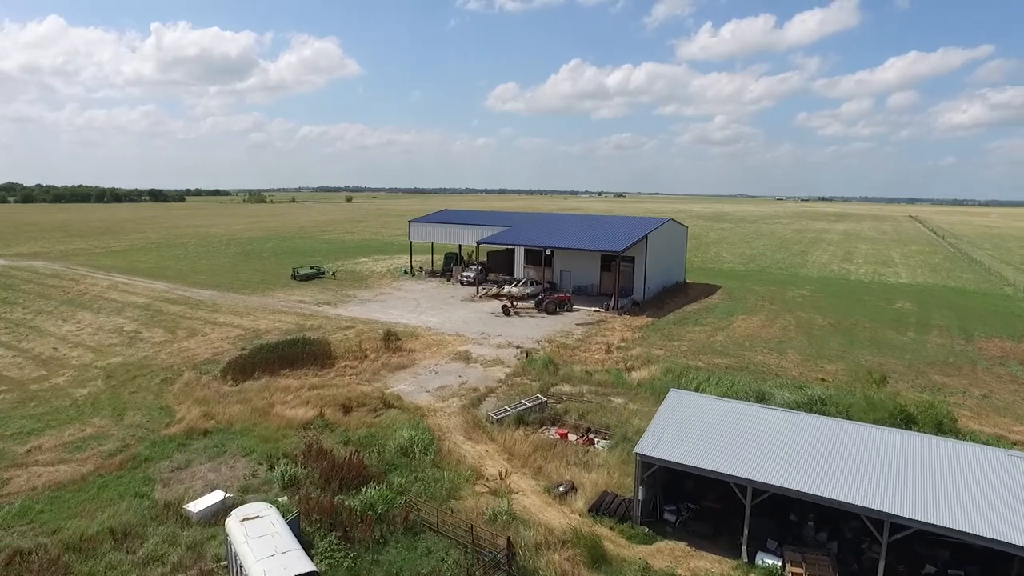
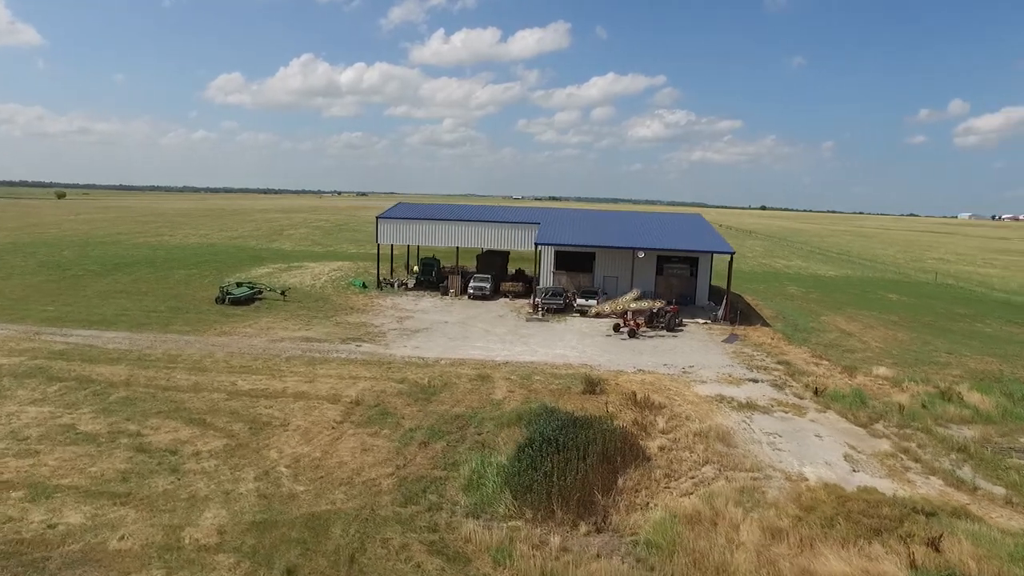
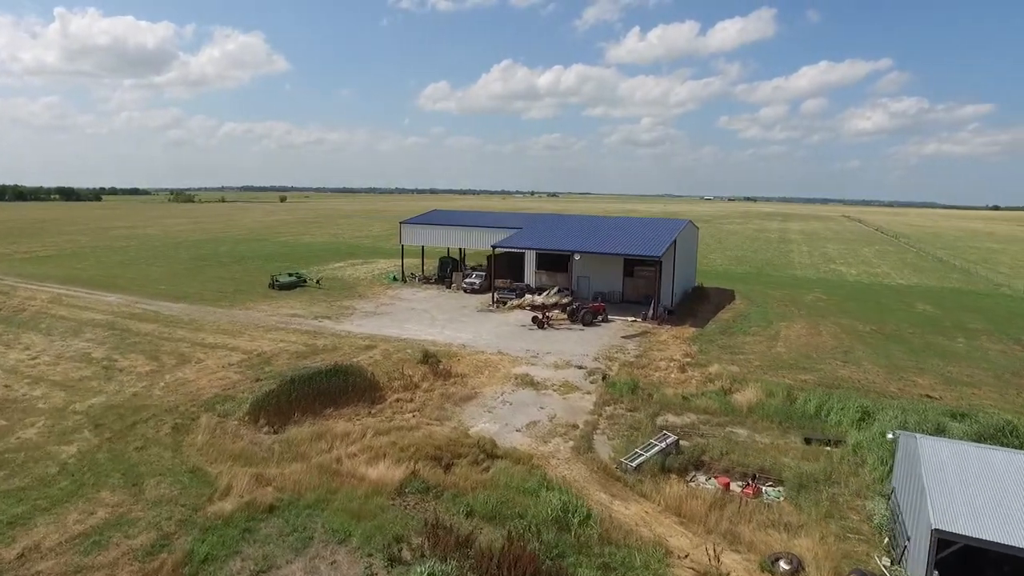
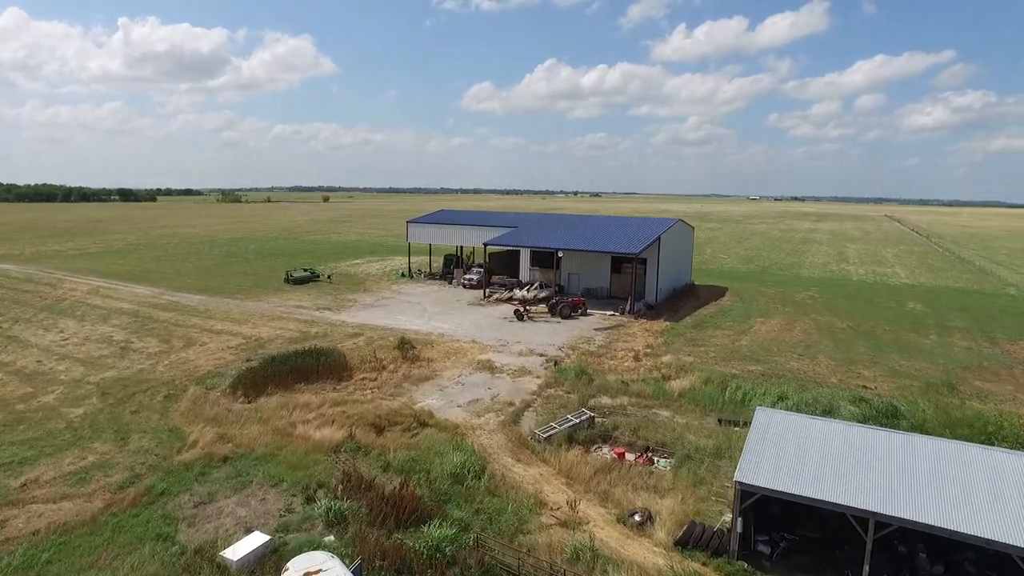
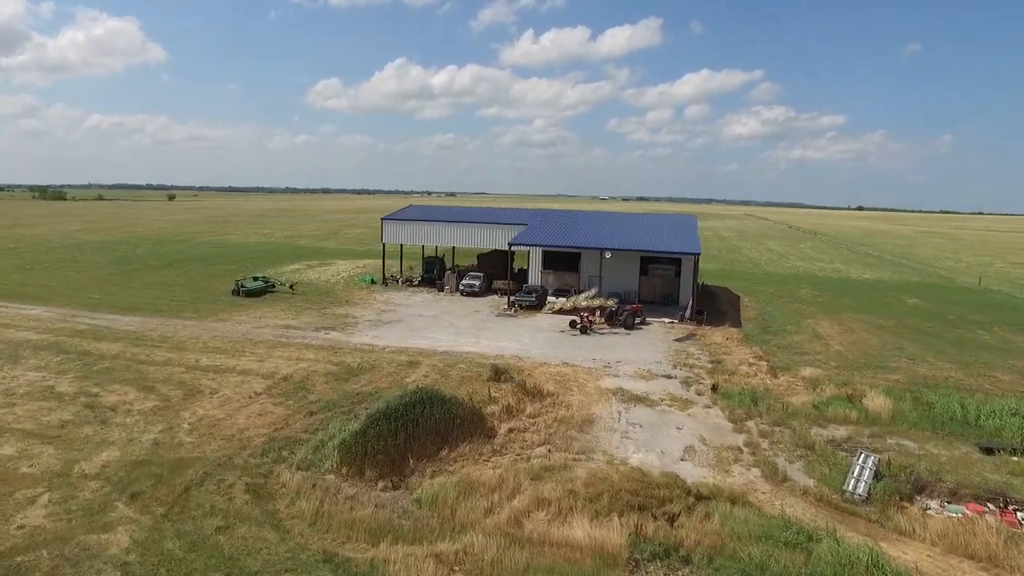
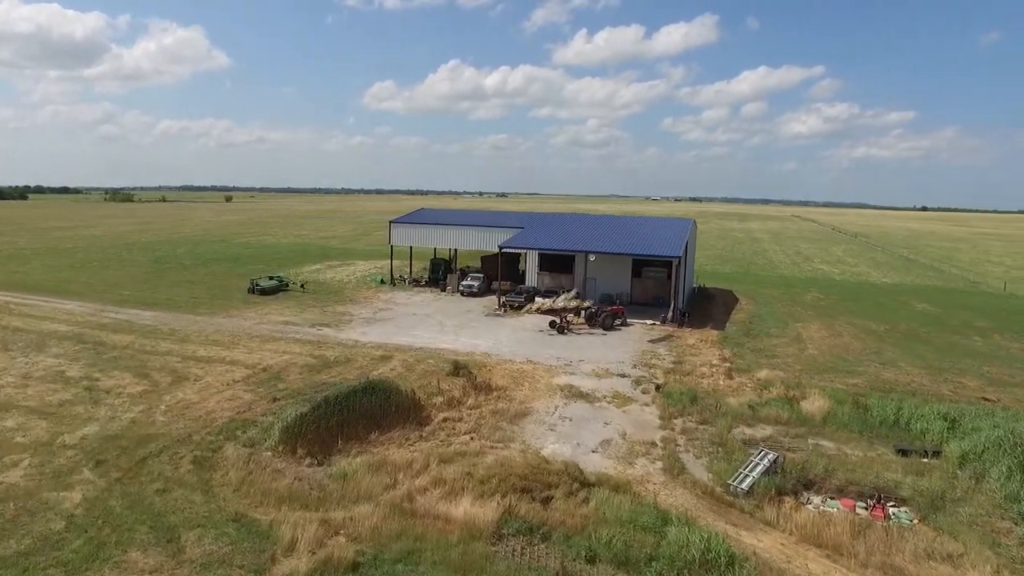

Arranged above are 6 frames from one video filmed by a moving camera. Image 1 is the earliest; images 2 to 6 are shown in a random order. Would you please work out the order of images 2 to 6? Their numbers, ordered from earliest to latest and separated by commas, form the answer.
4, 3, 6, 5, 2
